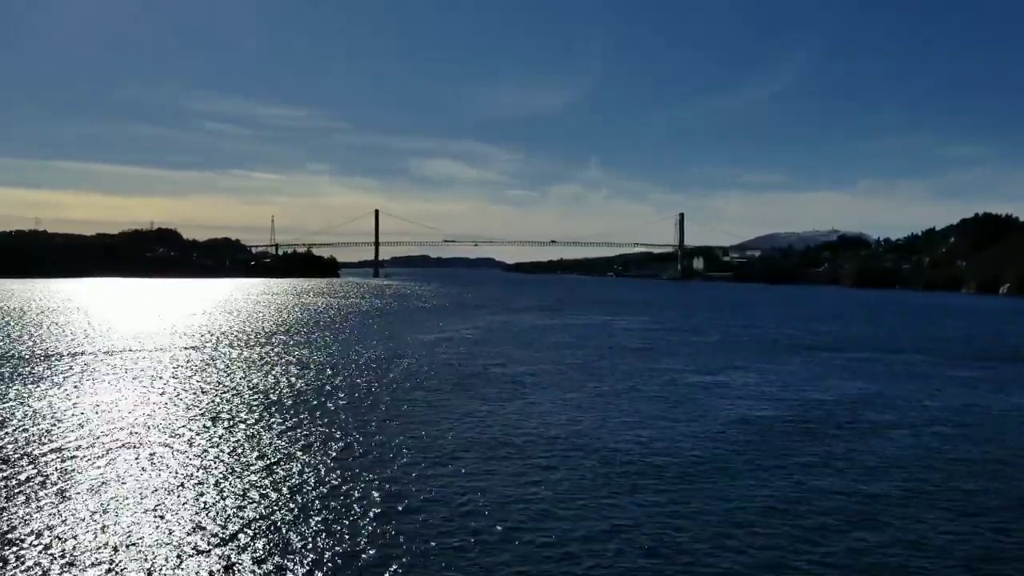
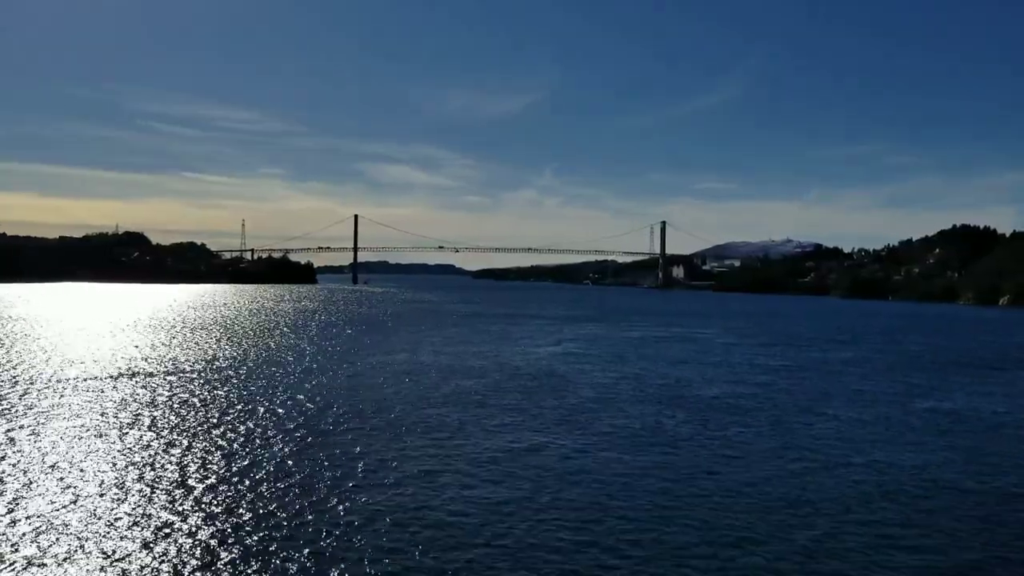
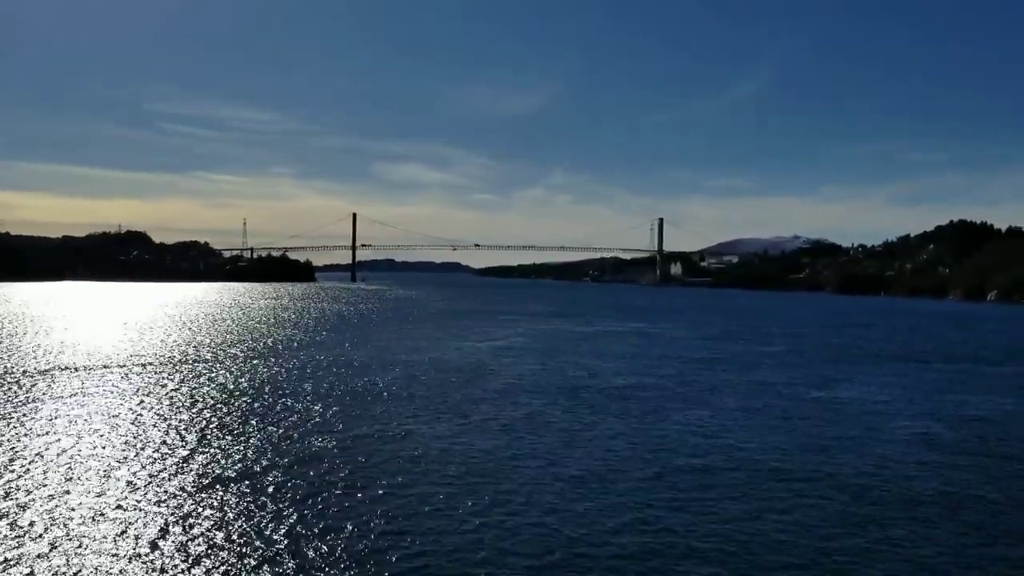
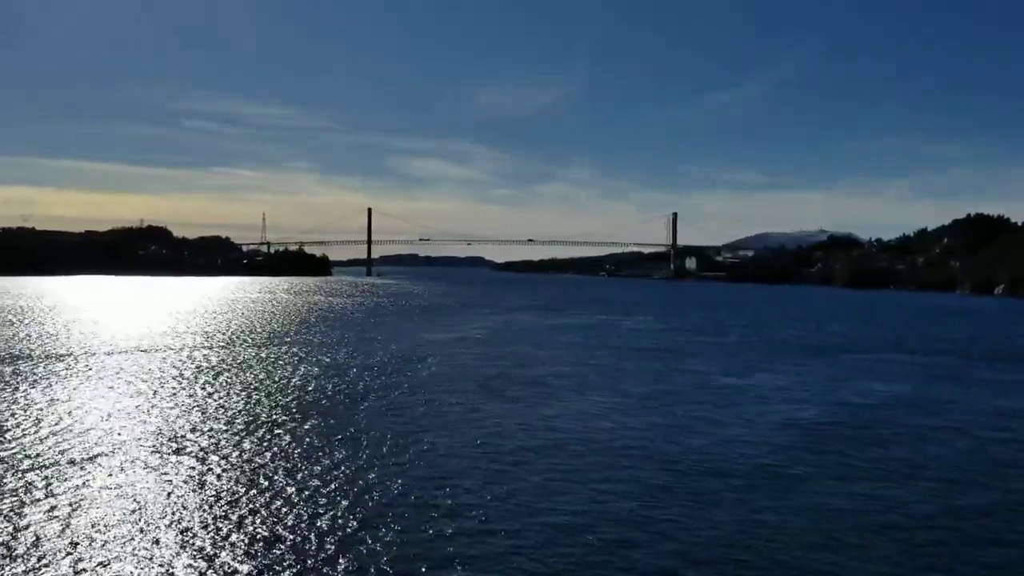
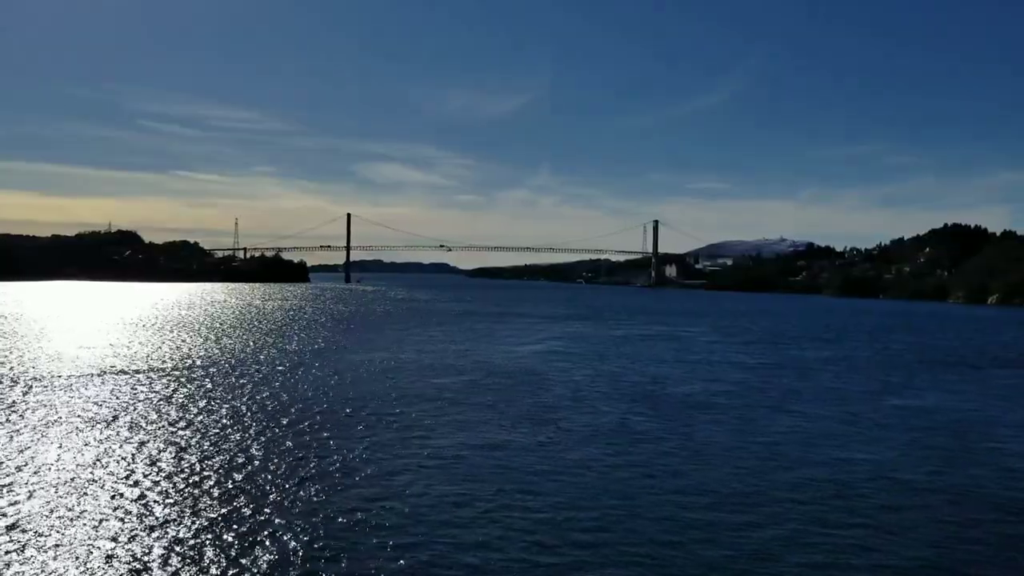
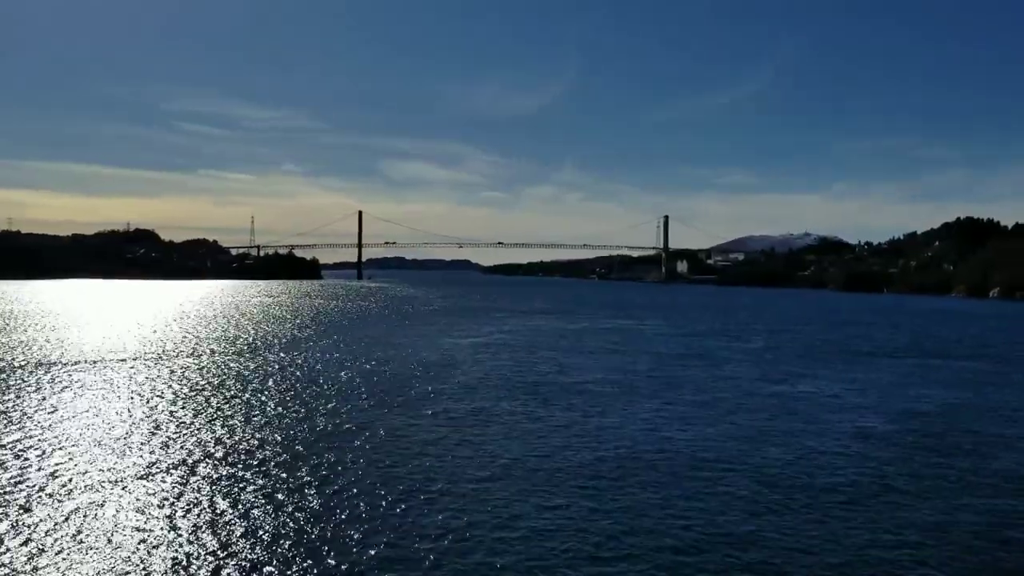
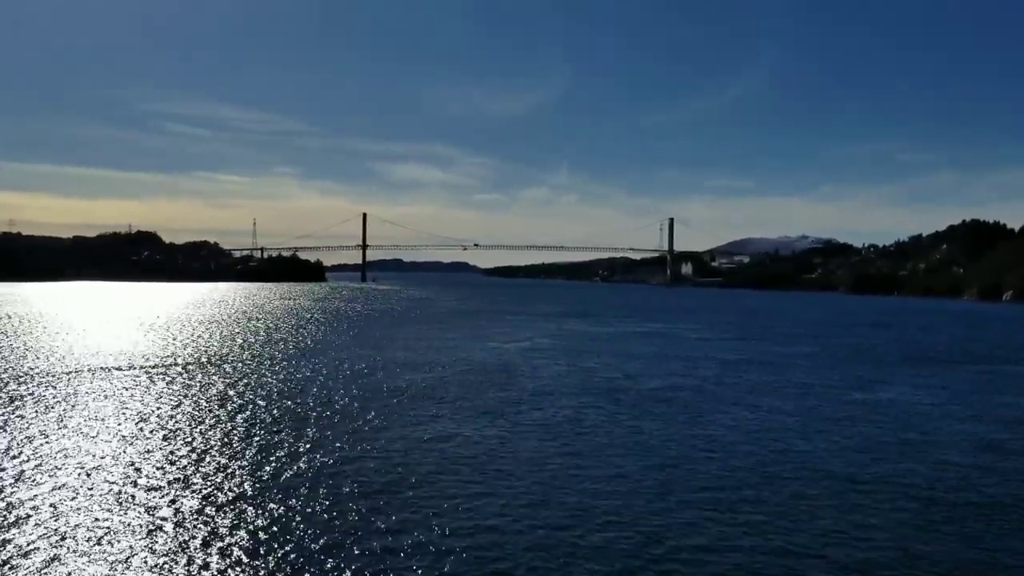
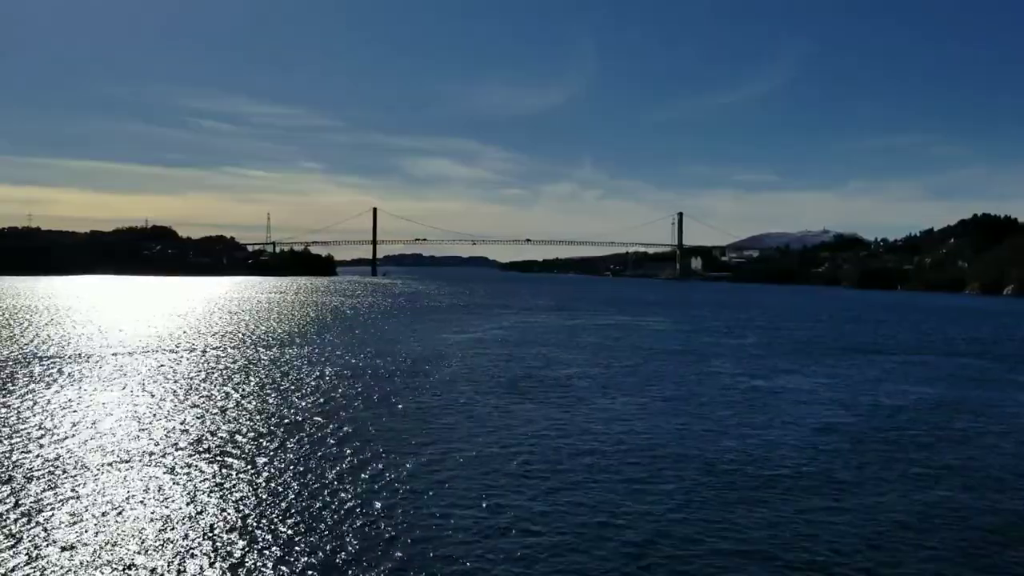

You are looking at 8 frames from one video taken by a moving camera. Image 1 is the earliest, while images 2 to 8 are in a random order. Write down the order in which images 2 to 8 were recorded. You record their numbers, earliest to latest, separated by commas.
4, 8, 6, 3, 7, 5, 2
